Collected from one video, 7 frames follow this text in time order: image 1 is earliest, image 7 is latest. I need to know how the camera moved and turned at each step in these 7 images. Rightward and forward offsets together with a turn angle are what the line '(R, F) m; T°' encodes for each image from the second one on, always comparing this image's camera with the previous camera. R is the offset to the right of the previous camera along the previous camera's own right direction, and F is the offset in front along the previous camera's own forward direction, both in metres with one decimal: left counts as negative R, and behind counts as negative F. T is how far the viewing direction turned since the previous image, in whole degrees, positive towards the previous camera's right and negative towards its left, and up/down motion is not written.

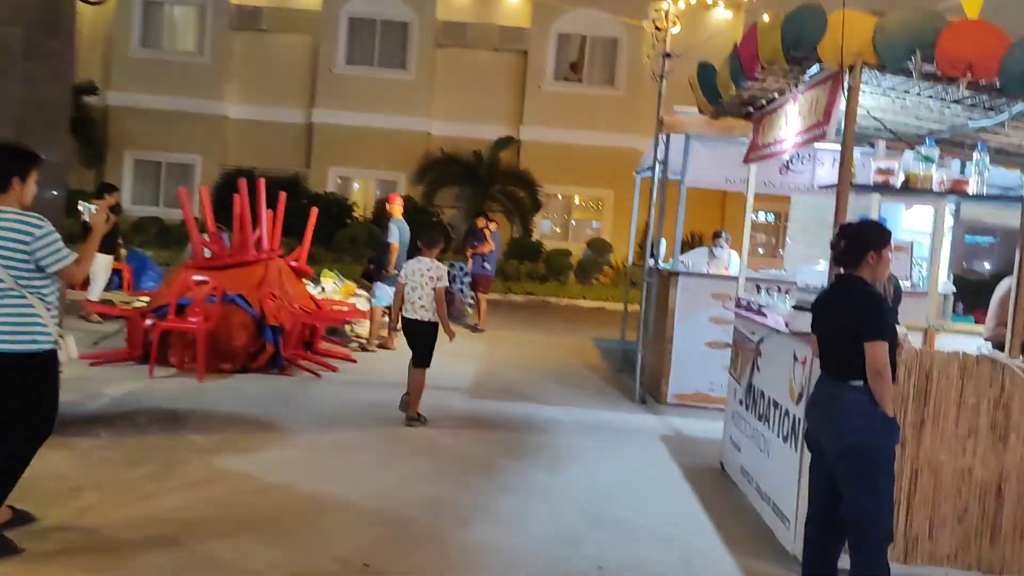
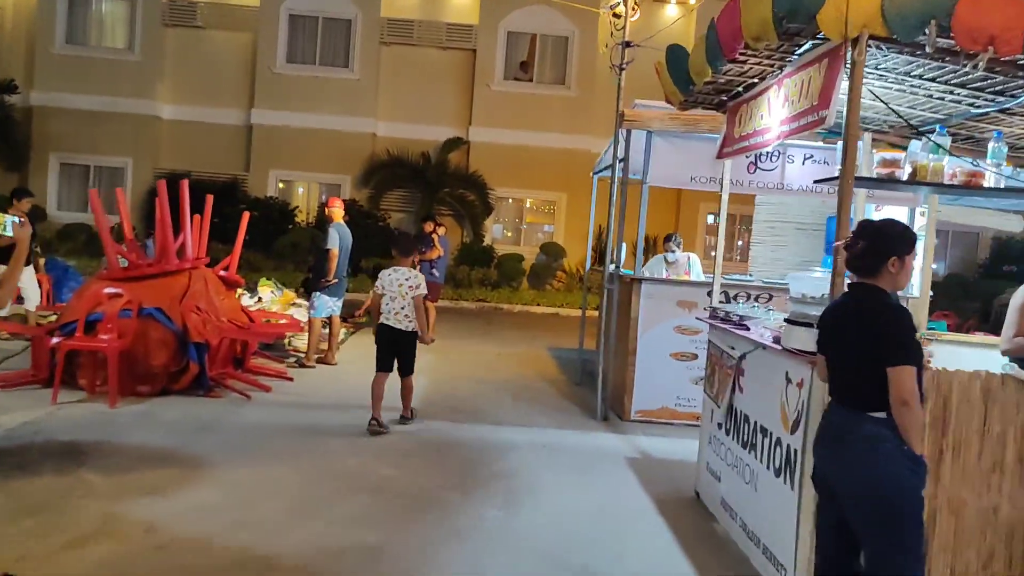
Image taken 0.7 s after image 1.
(0.0, +0.6) m; +3°
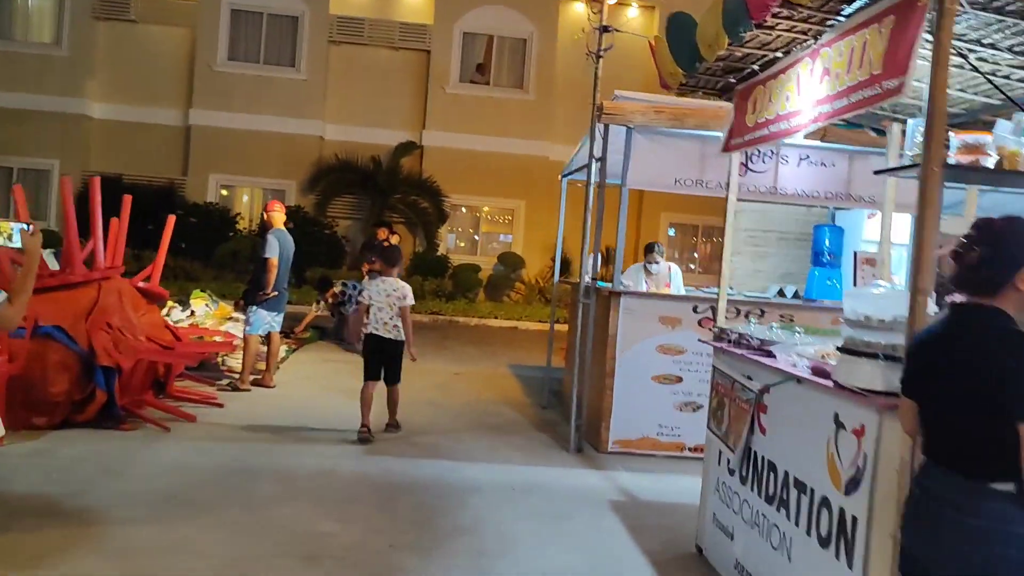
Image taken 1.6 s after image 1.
(-0.1, +0.9) m; +3°
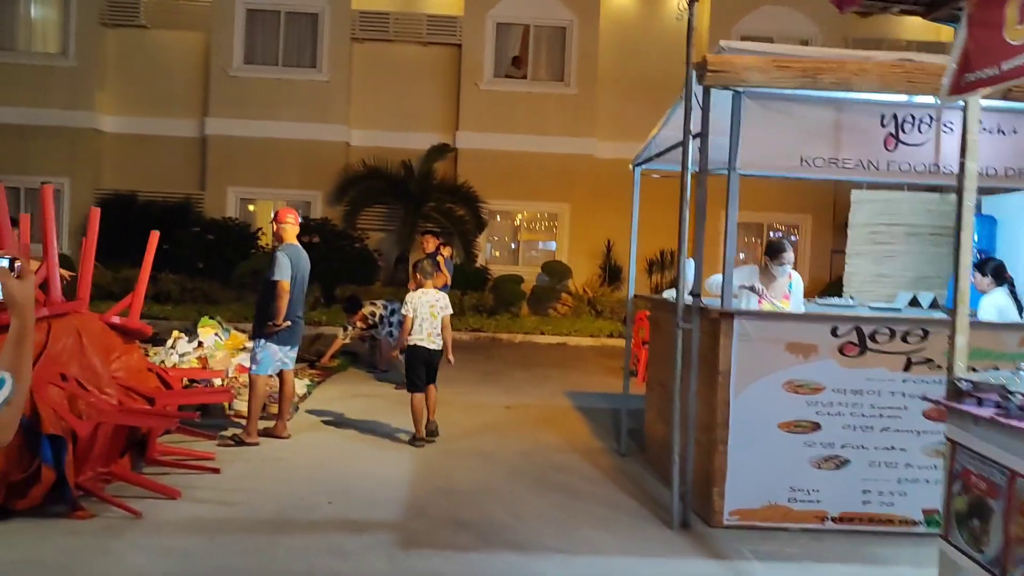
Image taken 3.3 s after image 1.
(-0.2, +1.6) m; -2°
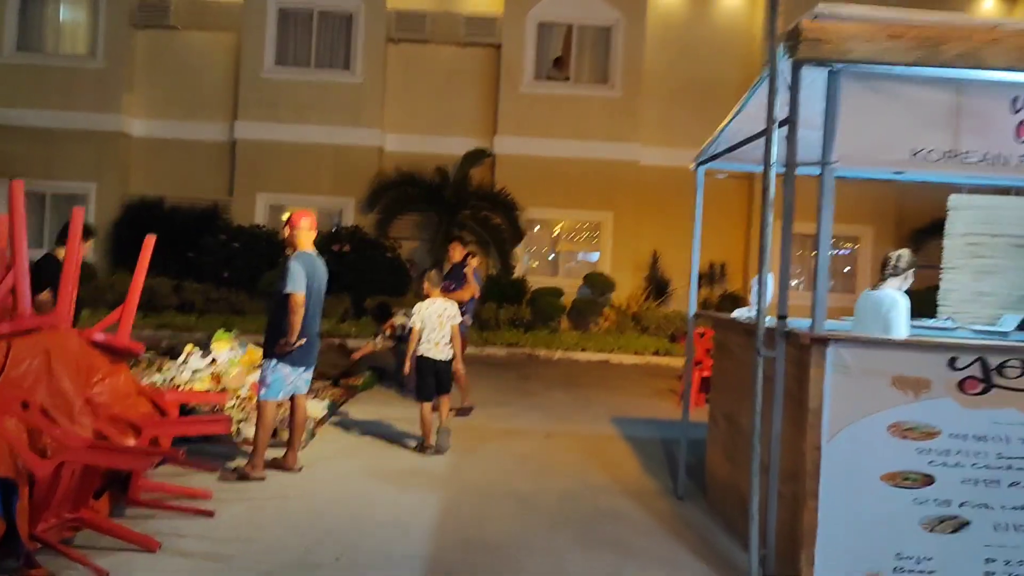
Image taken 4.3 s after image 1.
(0.0, +0.8) m; -2°
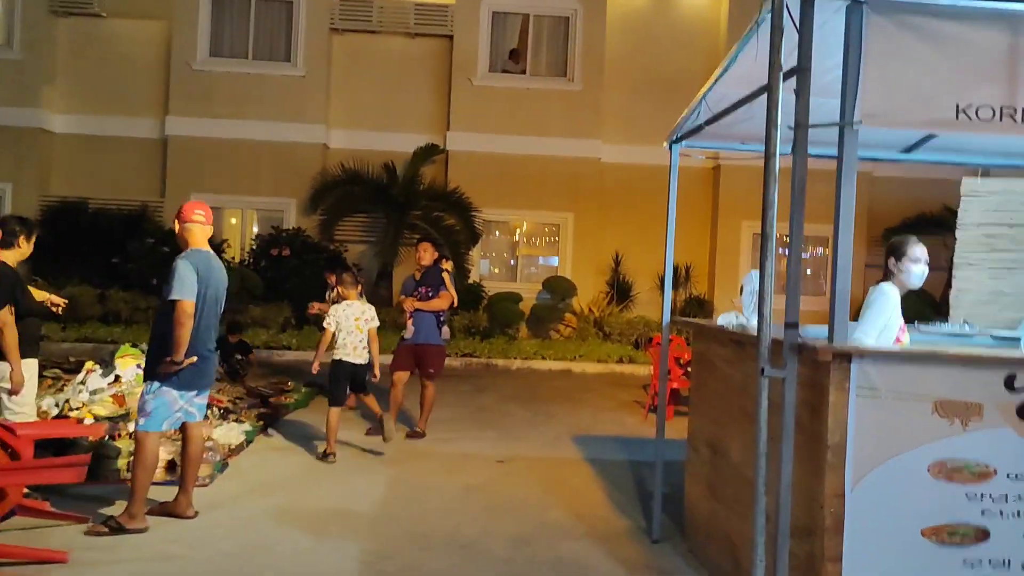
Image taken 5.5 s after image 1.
(+0.1, +1.0) m; +2°
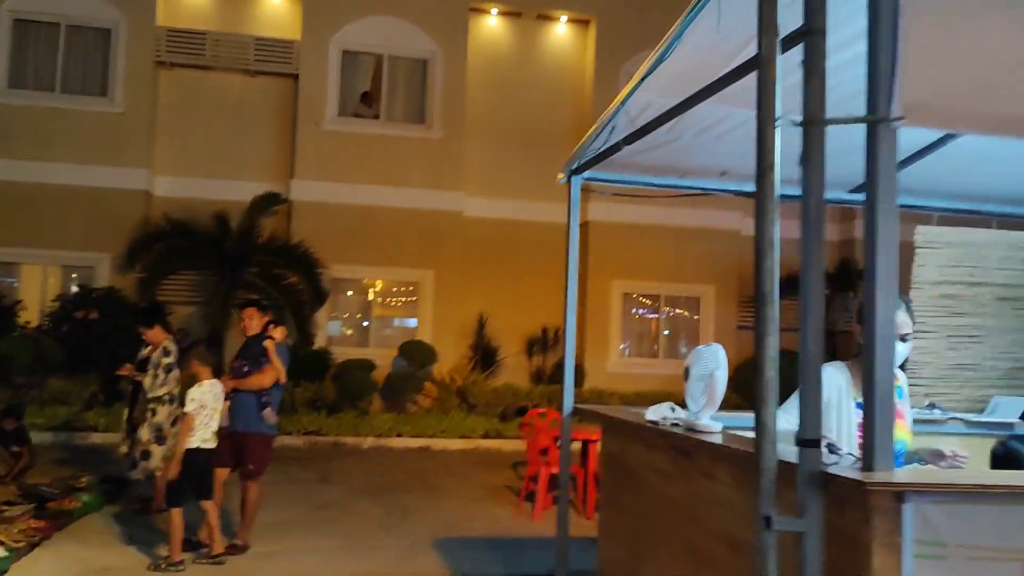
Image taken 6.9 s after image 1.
(+0.1, +1.3) m; +9°
